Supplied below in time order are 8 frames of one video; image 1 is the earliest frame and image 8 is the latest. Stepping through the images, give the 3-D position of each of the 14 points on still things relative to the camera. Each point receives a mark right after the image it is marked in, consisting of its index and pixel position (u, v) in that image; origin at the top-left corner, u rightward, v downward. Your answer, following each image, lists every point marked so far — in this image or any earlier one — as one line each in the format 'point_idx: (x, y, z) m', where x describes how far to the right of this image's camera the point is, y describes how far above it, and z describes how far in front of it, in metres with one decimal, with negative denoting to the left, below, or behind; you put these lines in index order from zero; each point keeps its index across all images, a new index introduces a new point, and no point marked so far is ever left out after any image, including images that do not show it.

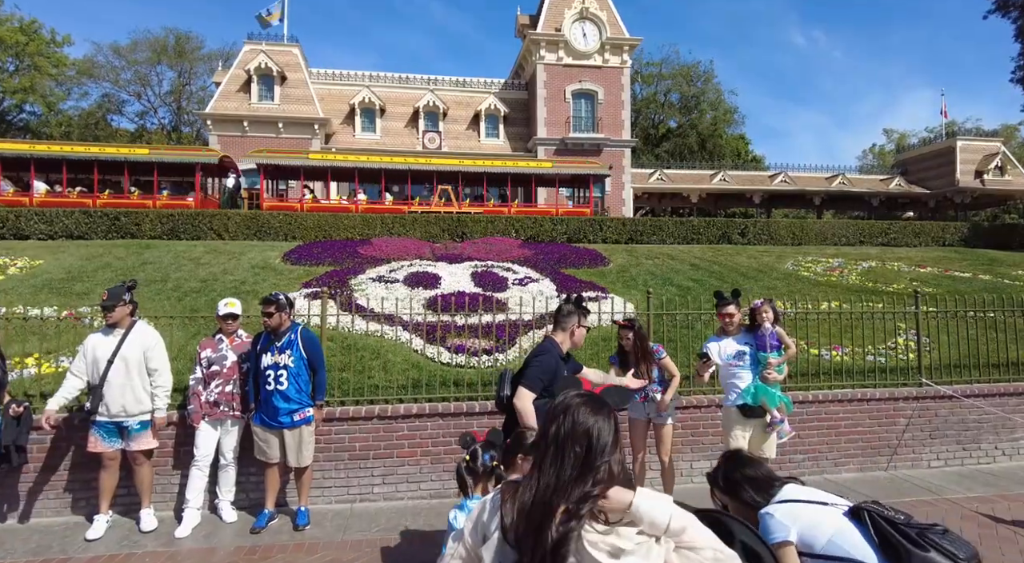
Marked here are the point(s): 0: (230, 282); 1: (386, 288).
0: (-5.3, 0.0, +10.5) m
1: (-2.2, -0.1, +10.0) m
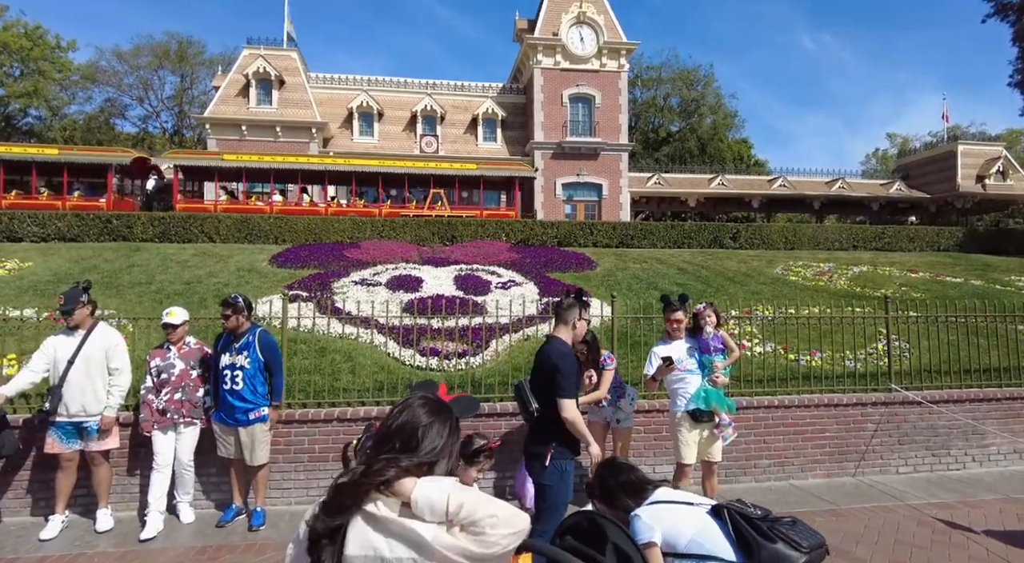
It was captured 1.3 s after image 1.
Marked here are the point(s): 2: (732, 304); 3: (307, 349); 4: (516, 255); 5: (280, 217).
0: (-5.6, 0.0, +10.6) m
1: (-2.6, -0.2, +10.1) m
2: (+4.4, -0.4, +11.2) m
3: (-2.7, -0.9, +7.5) m
4: (+0.1, +0.7, +14.0) m
5: (-6.3, +1.7, +15.2) m
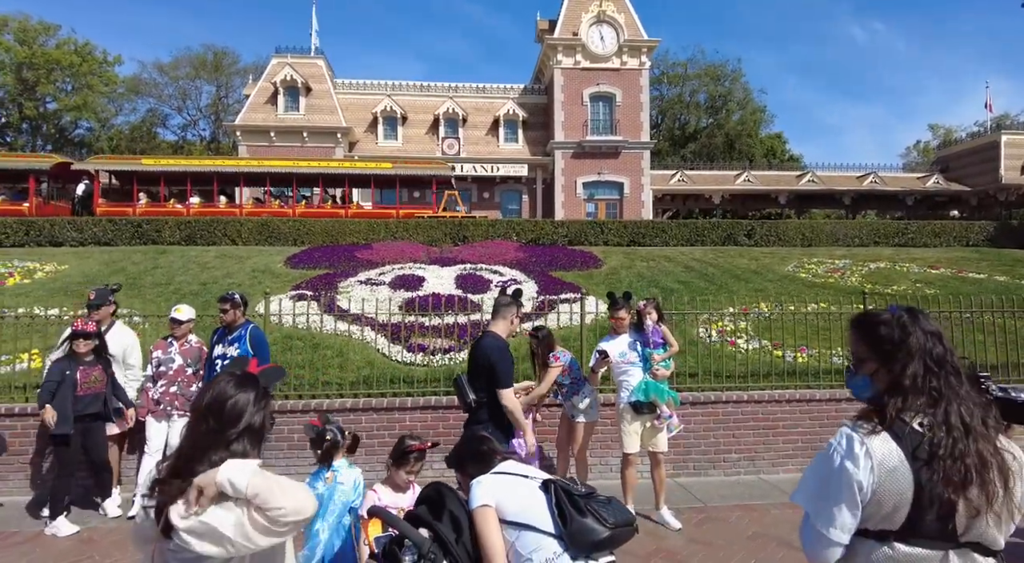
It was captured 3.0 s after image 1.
0: (-5.7, -0.1, +11.2) m
1: (-2.6, -0.2, +10.5) m
2: (+4.4, -0.3, +11.2) m
3: (-3.0, -0.9, +8.0) m
4: (+0.3, +0.7, +14.2) m
5: (-6.0, +1.7, +15.8) m
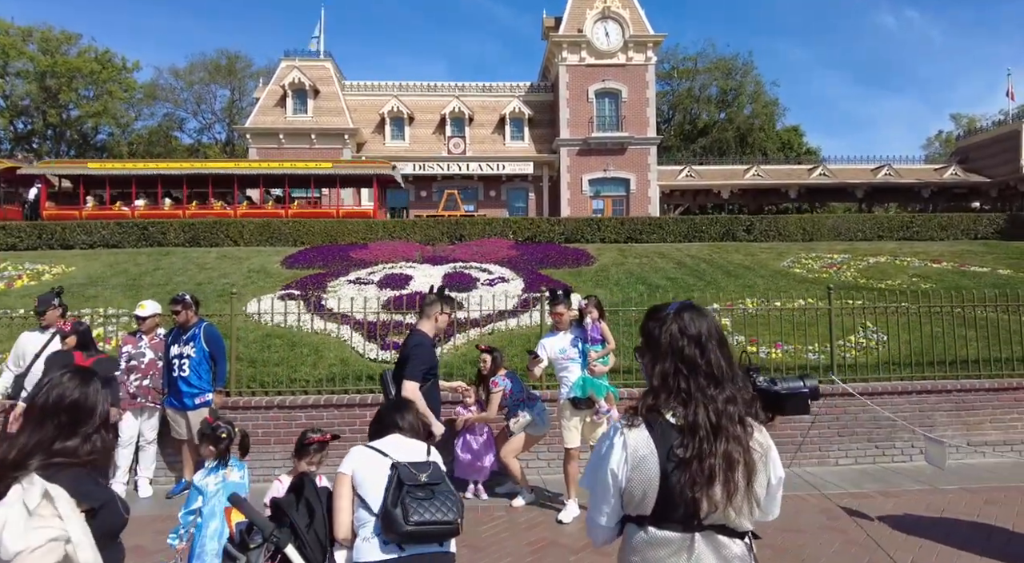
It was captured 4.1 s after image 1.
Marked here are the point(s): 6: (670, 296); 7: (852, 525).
0: (-5.9, -0.1, +11.5) m
1: (-2.9, -0.1, +10.7) m
2: (+4.1, -0.3, +11.1) m
3: (-3.4, -0.9, +8.2) m
4: (+0.1, +0.8, +14.3) m
5: (-6.1, +1.7, +16.1) m
6: (+3.1, -0.3, +10.9) m
7: (+2.9, -2.1, +4.8) m
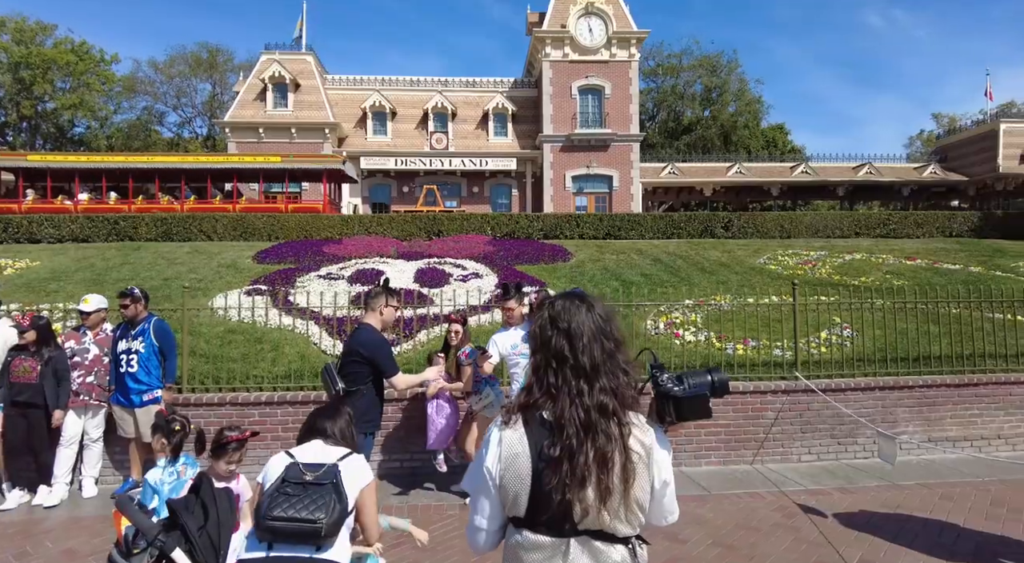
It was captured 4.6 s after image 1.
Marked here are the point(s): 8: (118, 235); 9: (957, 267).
0: (-6.5, 0.0, +11.3) m
1: (-3.5, -0.1, +10.6) m
2: (+3.6, -0.2, +11.1) m
3: (-3.8, -0.8, +8.0) m
4: (-0.5, +0.9, +14.2) m
5: (-6.7, +1.9, +15.9) m
6: (+2.6, -0.2, +10.9) m
7: (+2.5, -2.1, +4.8) m
8: (-10.8, +1.3, +15.5) m
9: (+10.7, +0.3, +13.5) m
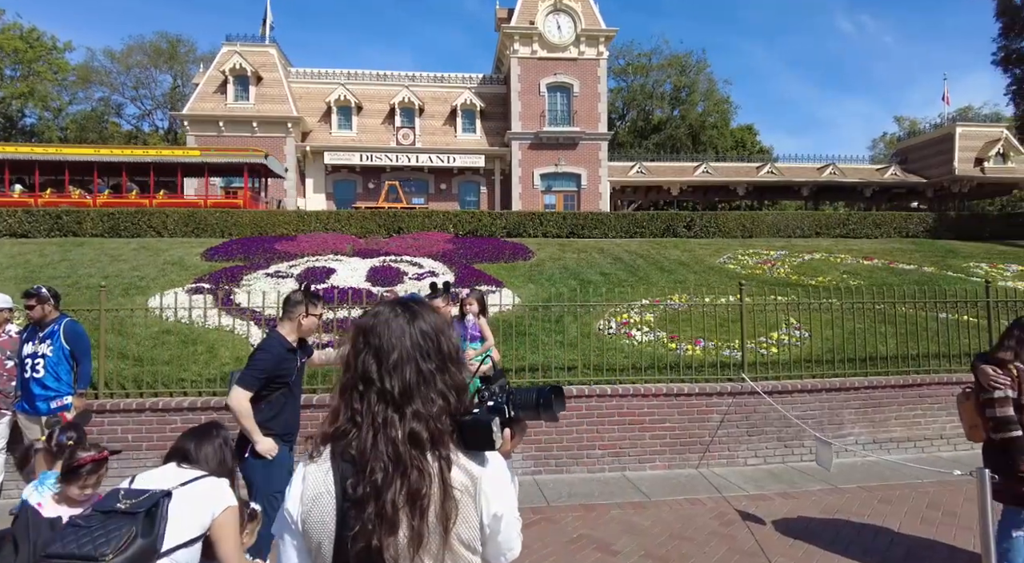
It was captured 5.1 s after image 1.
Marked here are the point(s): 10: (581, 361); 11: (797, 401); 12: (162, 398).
0: (-7.3, +0.1, +10.8) m
1: (-4.3, 0.0, +10.2) m
2: (+2.8, -0.2, +11.0) m
3: (-4.6, -0.8, +7.6) m
4: (-1.5, +0.9, +13.9) m
5: (-7.8, +1.9, +15.3) m
6: (+1.7, -0.2, +10.7) m
7: (+1.9, -2.1, +4.7) m
8: (-11.8, +1.3, +14.8) m
9: (+9.7, +0.3, +13.7) m
10: (+0.9, -1.0, +7.3) m
11: (+3.3, -1.4, +6.5) m
12: (-3.7, -1.2, +5.9) m
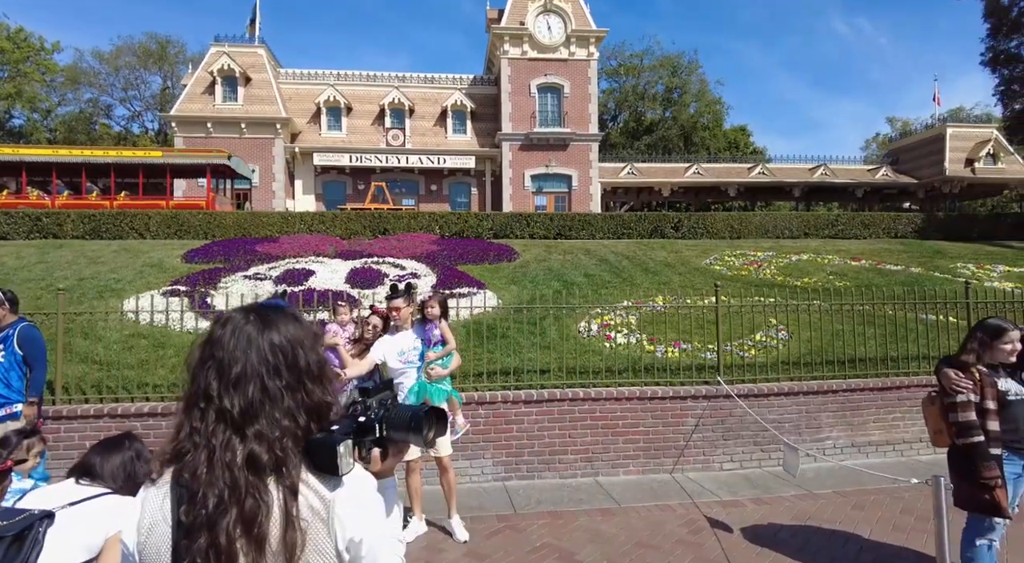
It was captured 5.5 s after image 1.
0: (-7.7, 0.0, +10.6) m
1: (-4.6, -0.1, +10.0) m
2: (+2.4, -0.2, +10.9) m
3: (-4.9, -0.9, +7.5) m
4: (-1.8, +0.8, +13.8) m
5: (-8.2, +1.9, +15.2) m
6: (+1.4, -0.2, +10.6) m
7: (+1.6, -2.1, +4.6) m
8: (-12.2, +1.3, +14.6) m
9: (+9.3, +0.3, +13.6) m
10: (+0.6, -1.1, +7.2) m
11: (+3.0, -1.4, +6.4) m
12: (-4.0, -1.3, +5.8) m
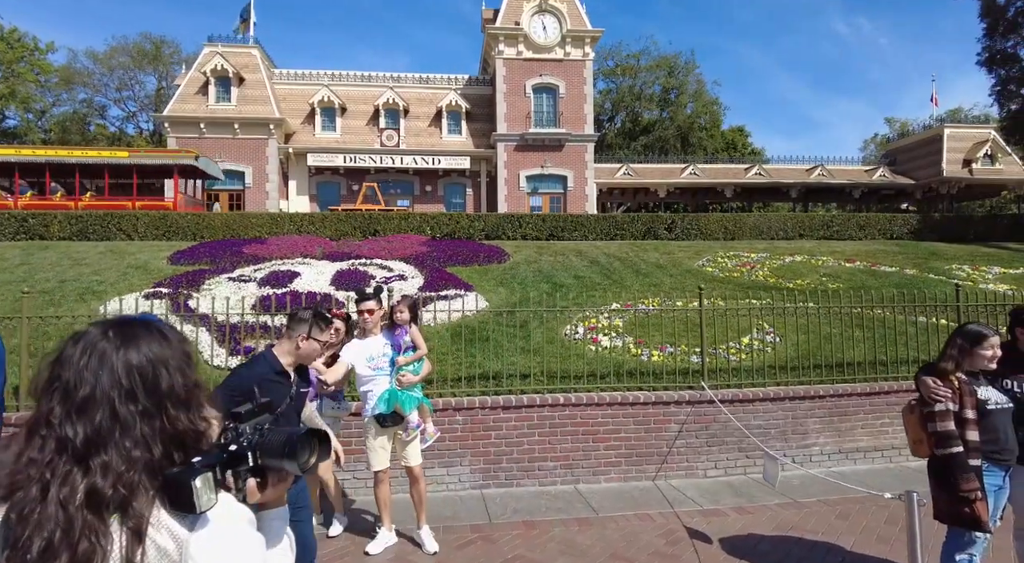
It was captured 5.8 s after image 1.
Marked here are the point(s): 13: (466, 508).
0: (-7.9, 0.0, +10.5) m
1: (-4.9, -0.1, +9.9) m
2: (+2.2, -0.2, +10.8) m
3: (-5.1, -0.9, +7.3) m
4: (-2.1, +0.8, +13.7) m
5: (-8.4, +1.8, +15.1) m
6: (+1.1, -0.3, +10.5) m
7: (+1.4, -2.1, +4.4) m
8: (-12.4, +1.2, +14.5) m
9: (+9.1, +0.3, +13.5) m
10: (+0.3, -1.1, +7.1) m
11: (+2.7, -1.4, +6.3) m
12: (-4.2, -1.3, +5.7) m
13: (-0.4, -2.1, +5.3) m
